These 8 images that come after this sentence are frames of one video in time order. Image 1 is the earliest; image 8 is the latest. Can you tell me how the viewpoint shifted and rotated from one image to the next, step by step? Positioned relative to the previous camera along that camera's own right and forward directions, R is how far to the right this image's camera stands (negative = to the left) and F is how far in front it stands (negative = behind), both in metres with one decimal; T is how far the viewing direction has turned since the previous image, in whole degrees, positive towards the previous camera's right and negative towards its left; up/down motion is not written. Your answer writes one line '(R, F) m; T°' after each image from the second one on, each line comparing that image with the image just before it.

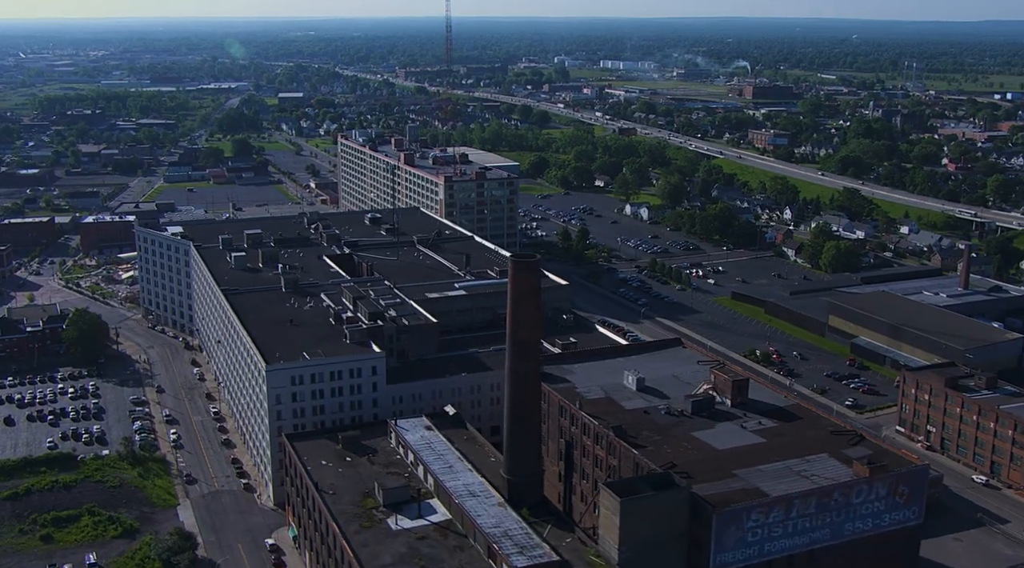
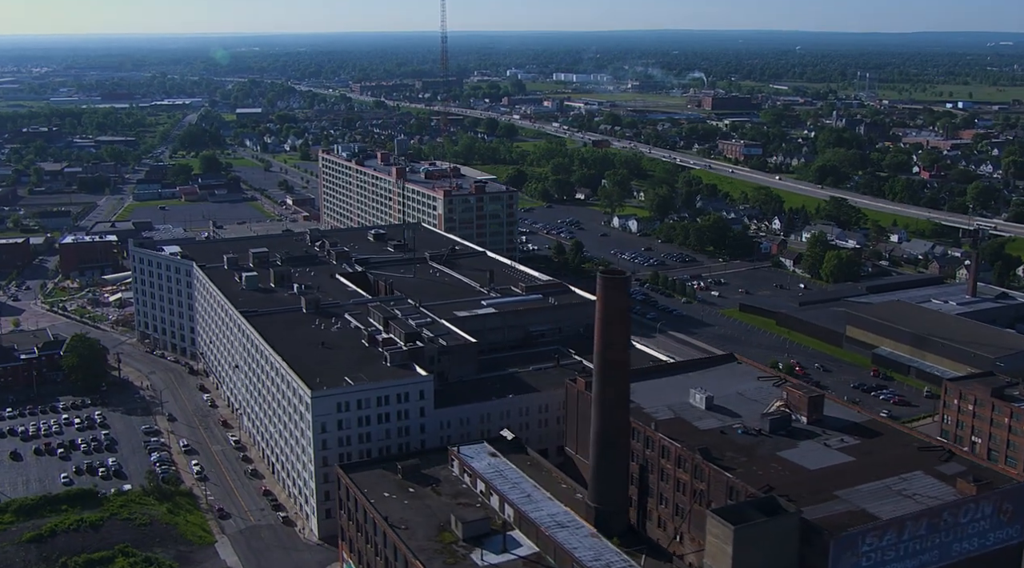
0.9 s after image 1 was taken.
(-5.0, +2.3) m; +3°
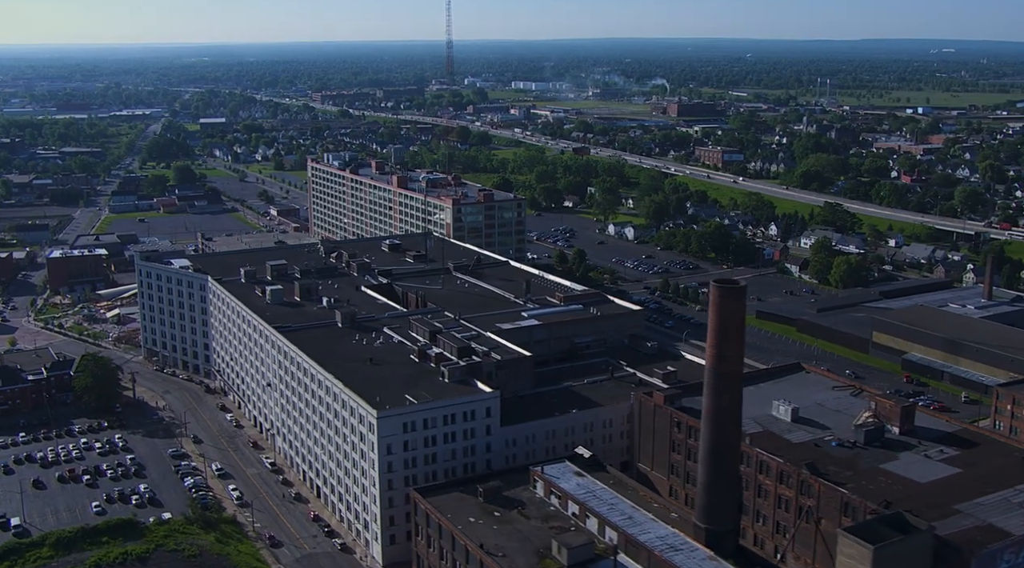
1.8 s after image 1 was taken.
(-5.2, +2.2) m; +3°
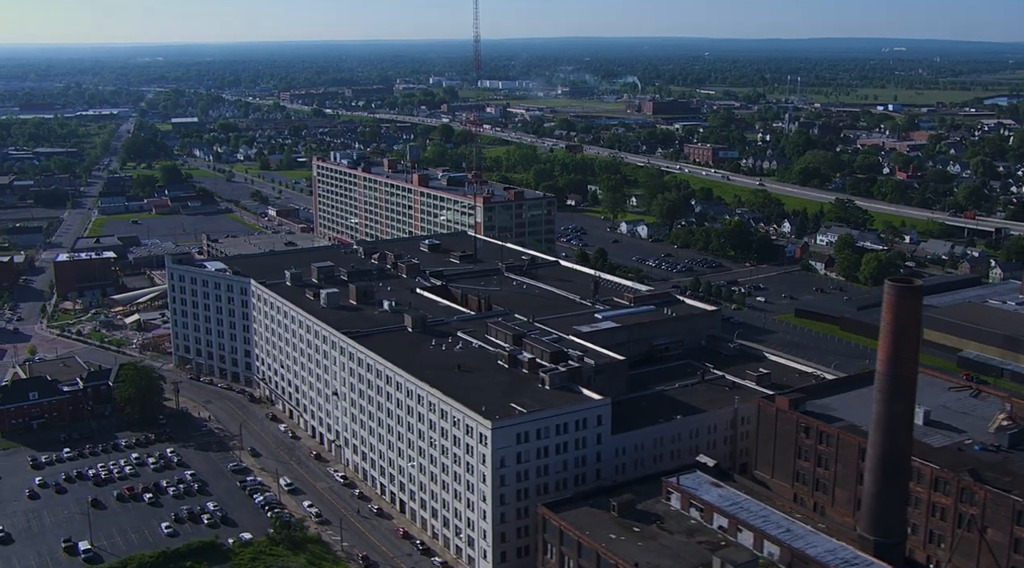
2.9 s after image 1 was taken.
(-6.5, +2.7) m; +3°
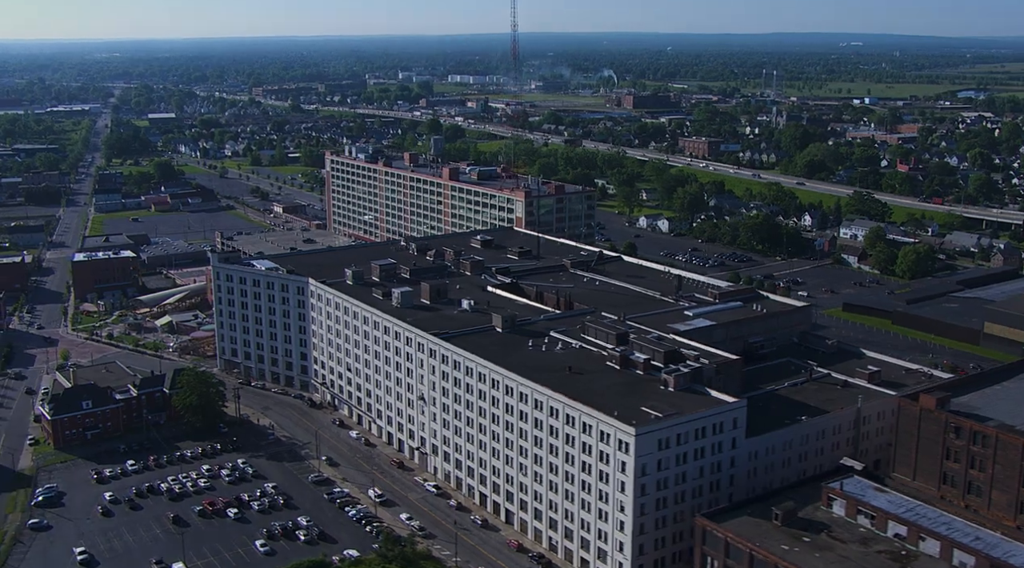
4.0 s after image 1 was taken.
(-6.7, +2.7) m; +2°
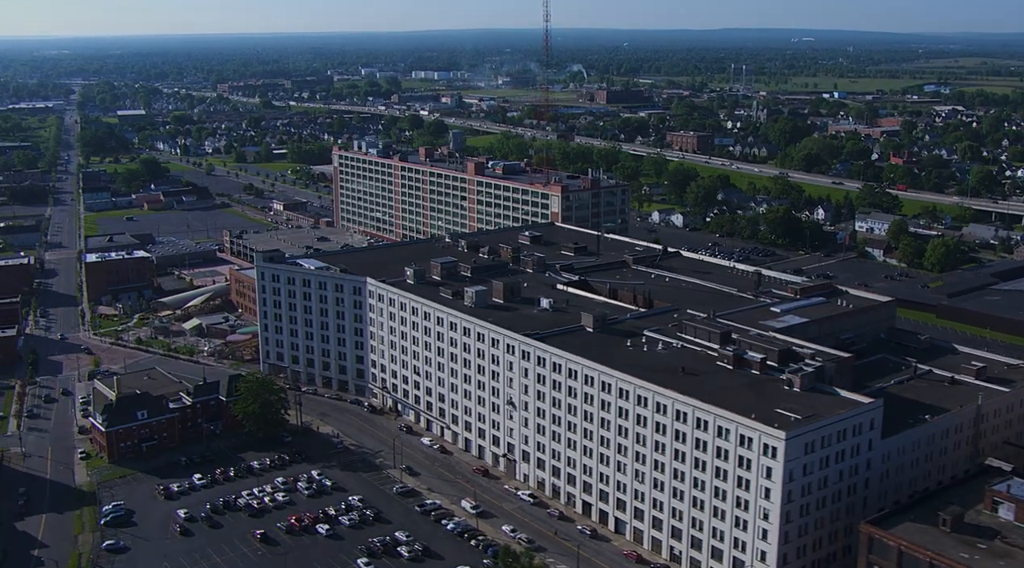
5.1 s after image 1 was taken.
(-6.5, +2.6) m; +3°
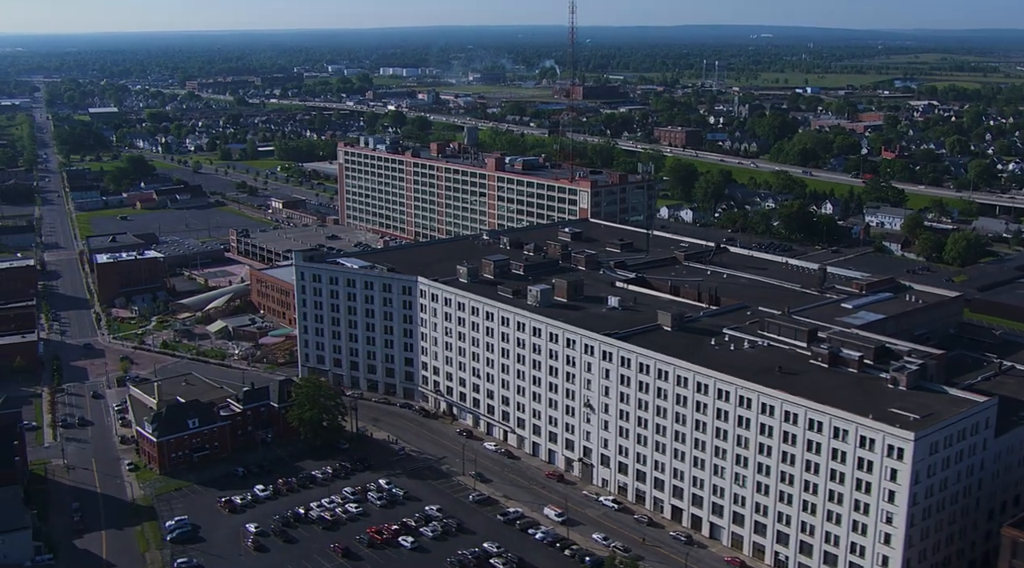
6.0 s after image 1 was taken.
(-5.2, +2.0) m; +2°
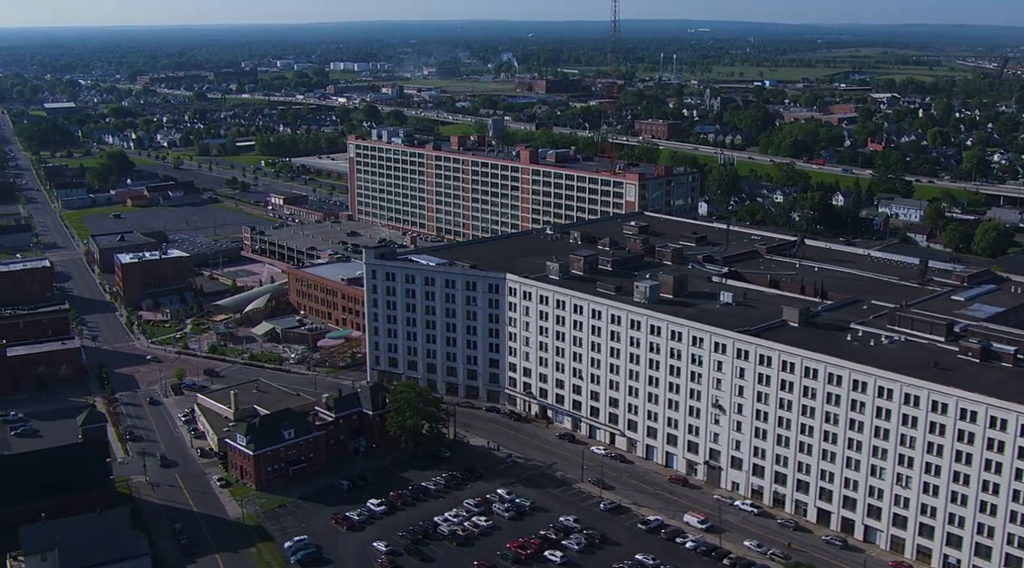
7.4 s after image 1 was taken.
(-7.9, +2.8) m; +4°
